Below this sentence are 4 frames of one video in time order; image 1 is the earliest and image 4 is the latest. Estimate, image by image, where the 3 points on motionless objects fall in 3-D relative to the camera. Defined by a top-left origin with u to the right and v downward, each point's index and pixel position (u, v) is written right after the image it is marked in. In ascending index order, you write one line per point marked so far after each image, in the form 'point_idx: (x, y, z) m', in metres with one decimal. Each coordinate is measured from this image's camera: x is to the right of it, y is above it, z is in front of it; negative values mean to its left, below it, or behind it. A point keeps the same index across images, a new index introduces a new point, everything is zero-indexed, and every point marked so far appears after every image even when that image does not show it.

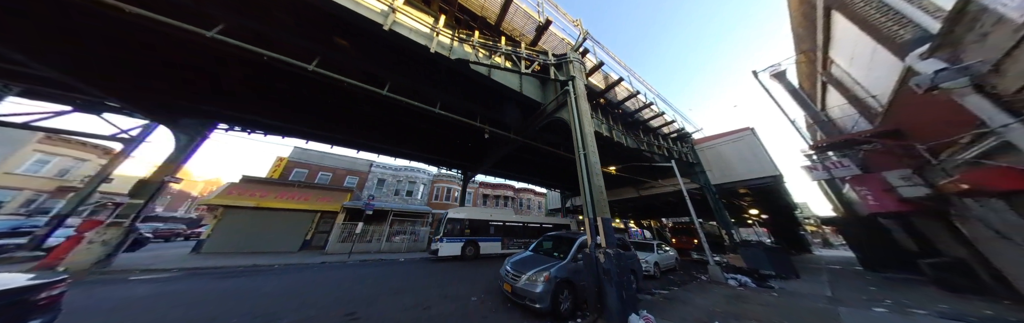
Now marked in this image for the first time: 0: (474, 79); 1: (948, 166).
0: (-1.3, +2.9, +6.4) m
1: (+10.5, -0.1, +4.4) m
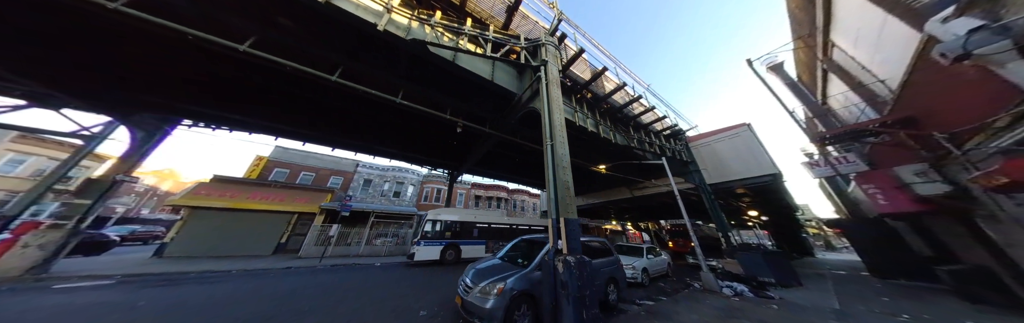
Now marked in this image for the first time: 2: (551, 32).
0: (-2.4, +3.1, +5.8) m
1: (+9.5, +0.1, +3.7) m
2: (+1.3, +4.3, +6.0) m
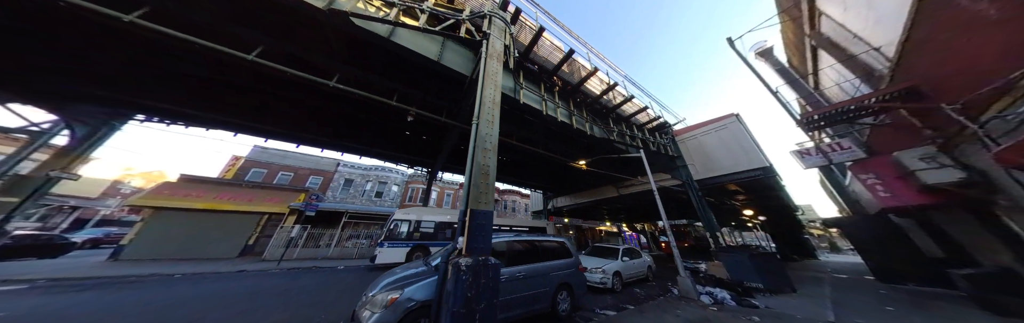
0: (-4.0, +3.4, +5.2) m
1: (+7.9, +0.5, +3.0) m
2: (-0.3, +4.6, +5.3) m
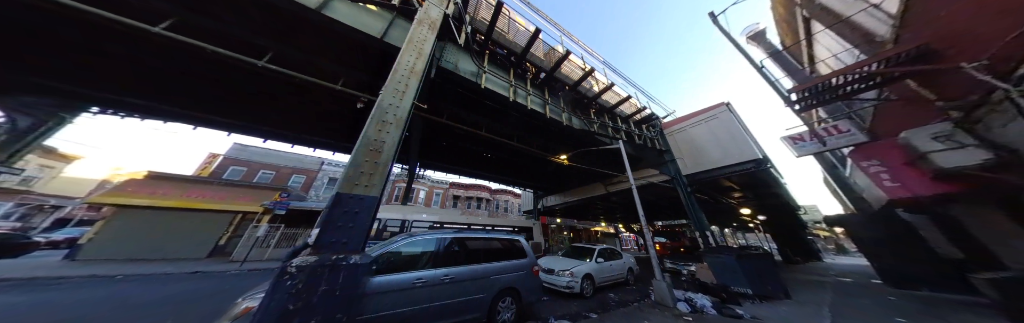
0: (-5.3, +3.7, +4.6) m
1: (+6.5, +0.8, +2.3) m
2: (-1.7, +5.0, +4.8) m
